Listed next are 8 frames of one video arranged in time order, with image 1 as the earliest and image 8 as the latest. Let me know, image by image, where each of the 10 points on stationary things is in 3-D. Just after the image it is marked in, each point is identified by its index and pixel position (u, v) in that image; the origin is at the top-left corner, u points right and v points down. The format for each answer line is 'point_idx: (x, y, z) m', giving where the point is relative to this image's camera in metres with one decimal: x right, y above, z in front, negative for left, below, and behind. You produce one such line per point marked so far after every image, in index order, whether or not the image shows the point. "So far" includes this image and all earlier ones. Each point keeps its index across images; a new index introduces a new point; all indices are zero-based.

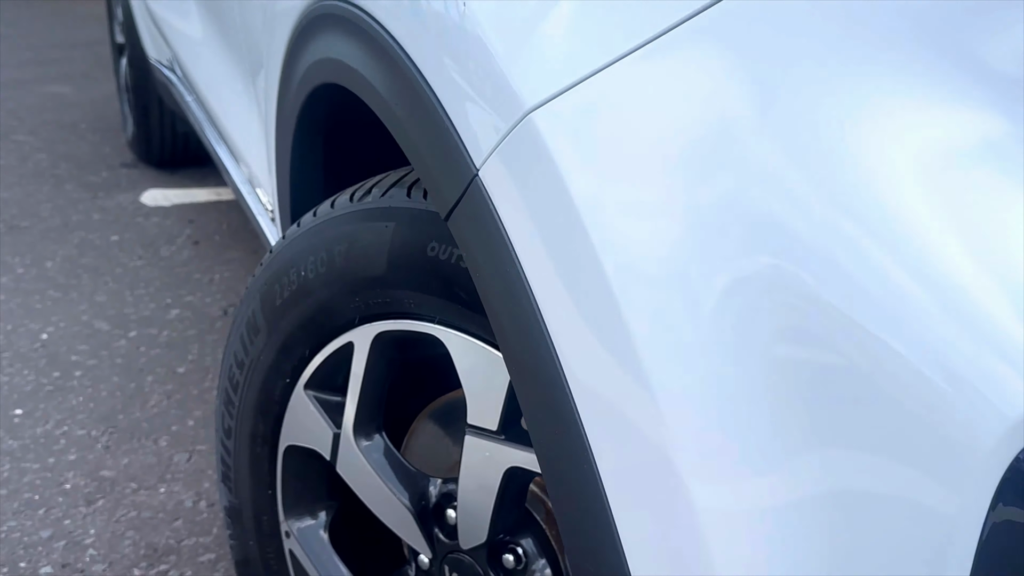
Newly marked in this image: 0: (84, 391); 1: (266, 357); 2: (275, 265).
0: (-0.6, -0.1, +1.7) m
1: (-0.2, -0.1, +0.9) m
2: (-0.2, 0.0, +0.9) m
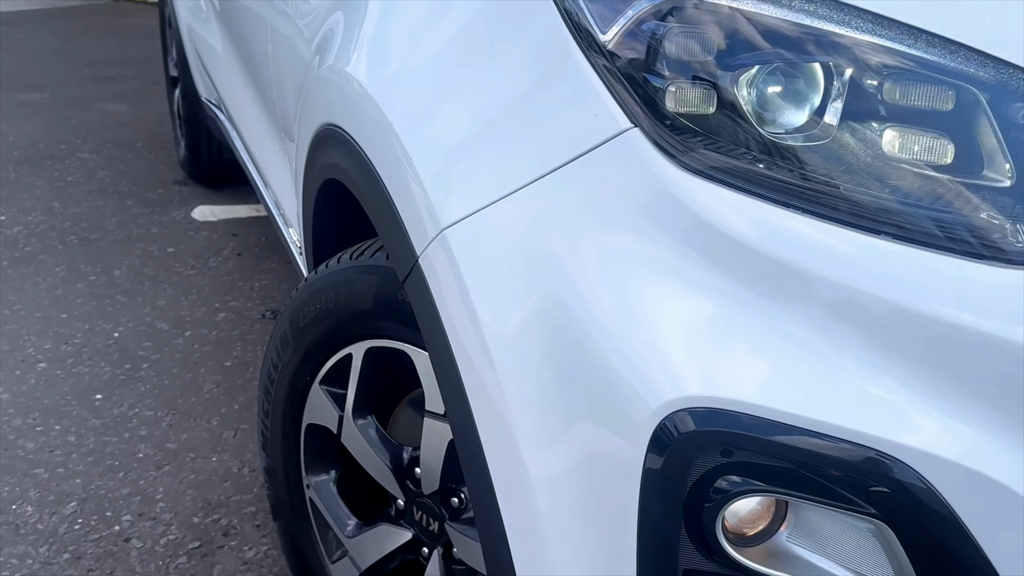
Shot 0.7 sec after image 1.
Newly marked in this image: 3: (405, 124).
0: (-0.7, -0.2, +2.1) m
1: (-0.3, -0.1, +1.3) m
2: (-0.2, 0.0, +1.3) m
3: (-0.1, +0.2, +1.1) m
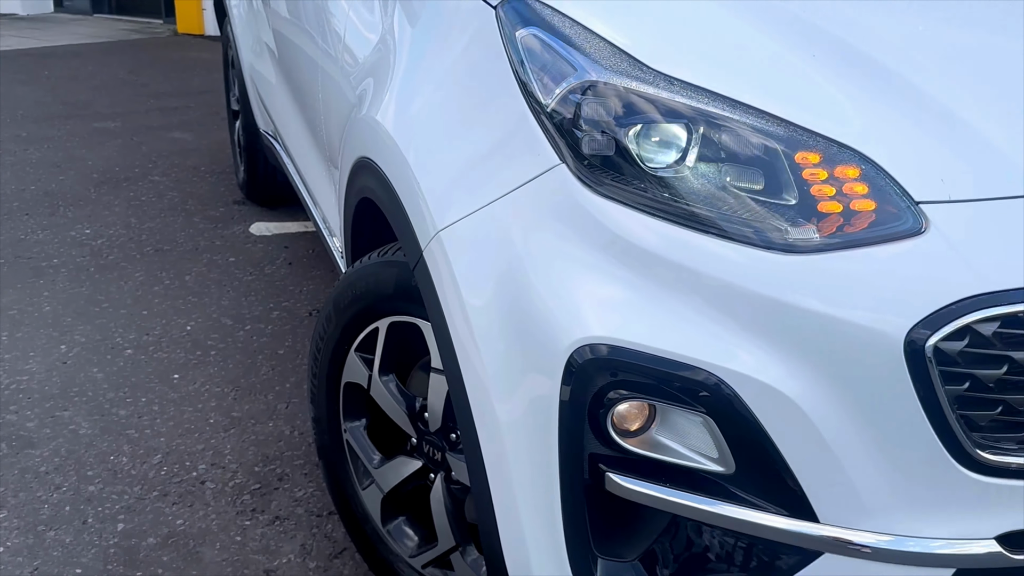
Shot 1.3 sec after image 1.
0: (-0.7, -0.2, +2.6) m
1: (-0.3, -0.1, +1.8) m
2: (-0.3, 0.0, +1.8) m
3: (-0.1, +0.2, +1.5) m
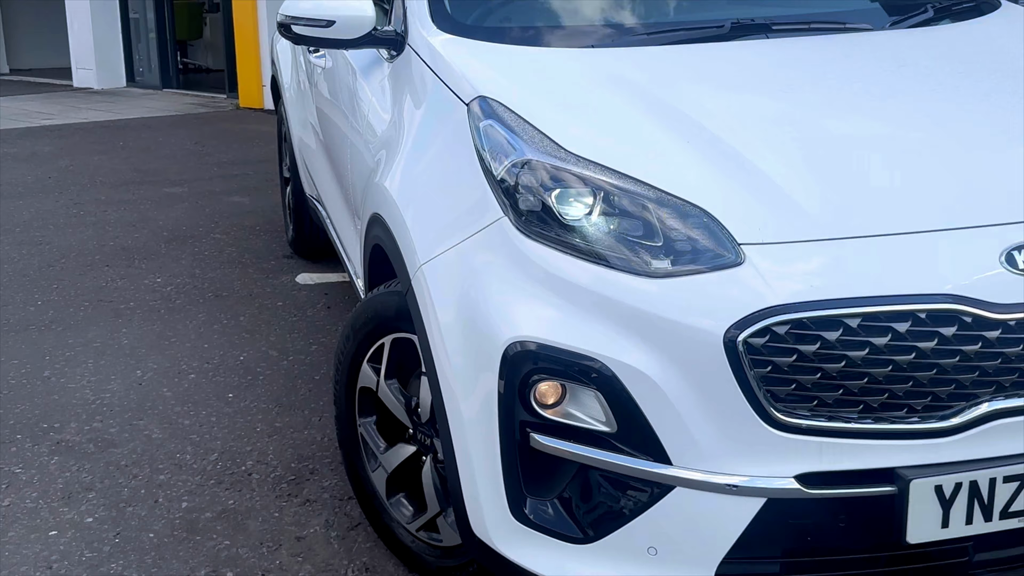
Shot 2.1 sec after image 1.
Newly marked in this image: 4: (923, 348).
0: (-0.7, -0.3, +3.1) m
1: (-0.3, -0.1, +2.3) m
2: (-0.3, 0.0, +2.3) m
3: (-0.2, +0.1, +2.1) m
4: (+0.6, -0.1, +1.6) m
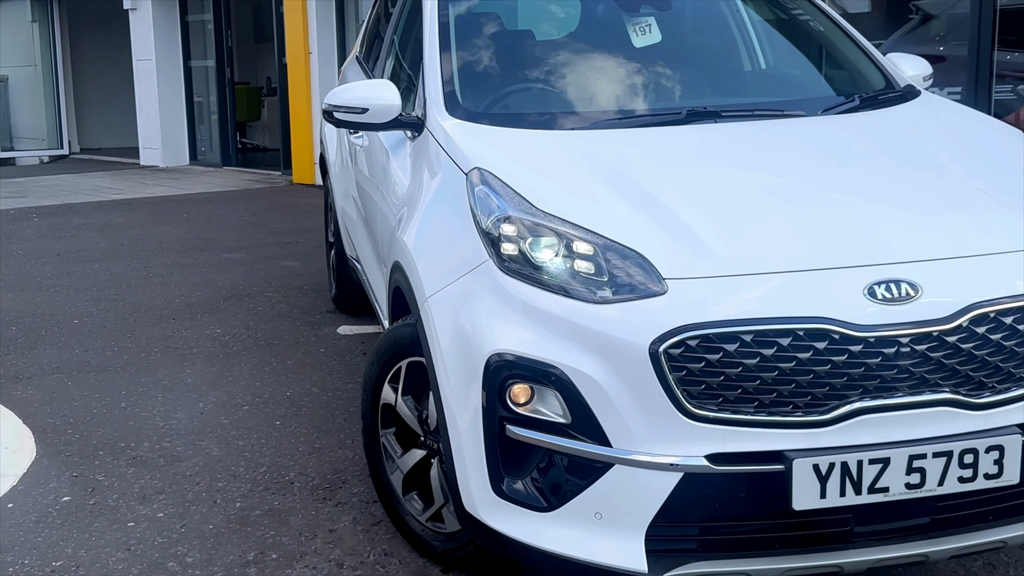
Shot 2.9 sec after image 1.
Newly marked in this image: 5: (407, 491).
0: (-0.7, -0.4, +3.7) m
1: (-0.3, -0.2, +2.8) m
2: (-0.3, -0.1, +2.8) m
3: (-0.2, +0.1, +2.6) m
4: (+0.5, -0.1, +2.1) m
5: (-0.3, -0.5, +2.8) m
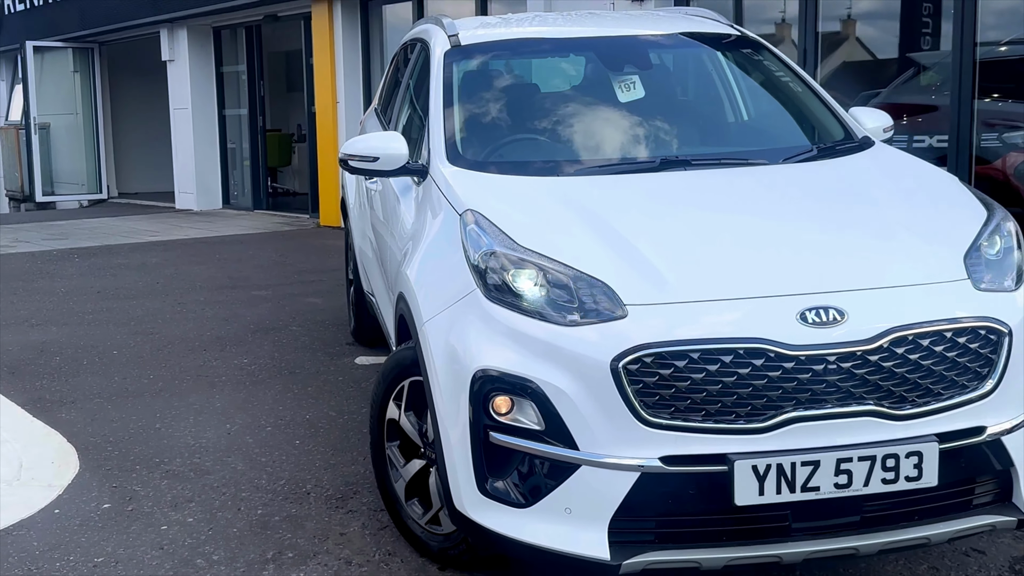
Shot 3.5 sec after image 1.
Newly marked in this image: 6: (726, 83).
0: (-0.7, -0.5, +4.0) m
1: (-0.4, -0.3, +3.2) m
2: (-0.3, -0.2, +3.2) m
3: (-0.2, 0.0, +2.9) m
4: (+0.5, -0.2, +2.4) m
5: (-0.3, -0.6, +3.1) m
6: (+0.8, +0.7, +4.0) m
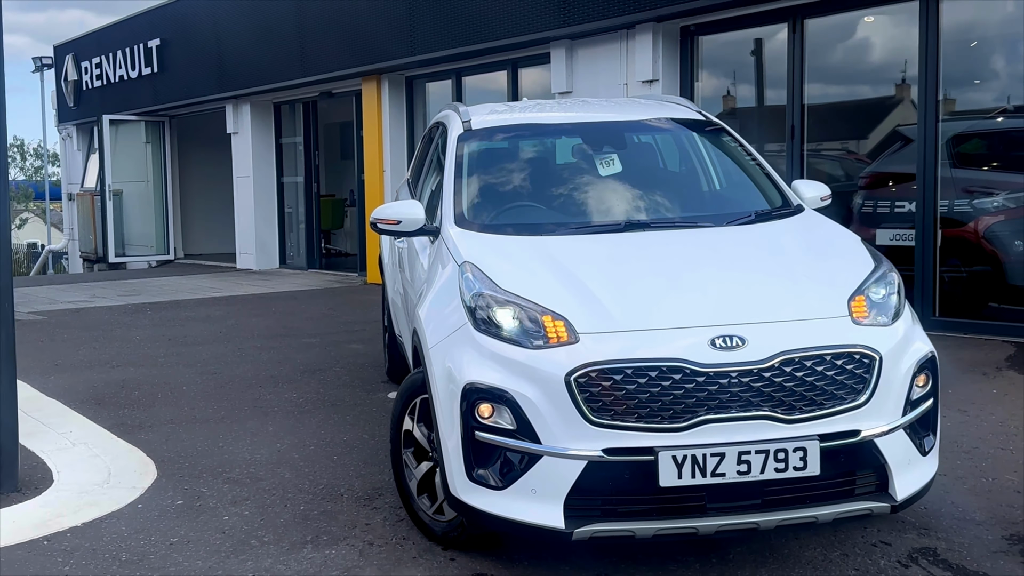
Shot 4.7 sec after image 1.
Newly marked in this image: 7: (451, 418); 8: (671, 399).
0: (-0.6, -0.7, +4.8) m
1: (-0.4, -0.4, +4.0) m
2: (-0.4, -0.3, +4.0) m
3: (-0.3, -0.1, +3.7) m
4: (+0.4, -0.3, +3.2) m
5: (-0.3, -0.7, +3.9) m
6: (+0.8, +0.5, +4.8) m
7: (-0.2, -0.4, +3.4) m
8: (+0.4, -0.3, +3.2) m
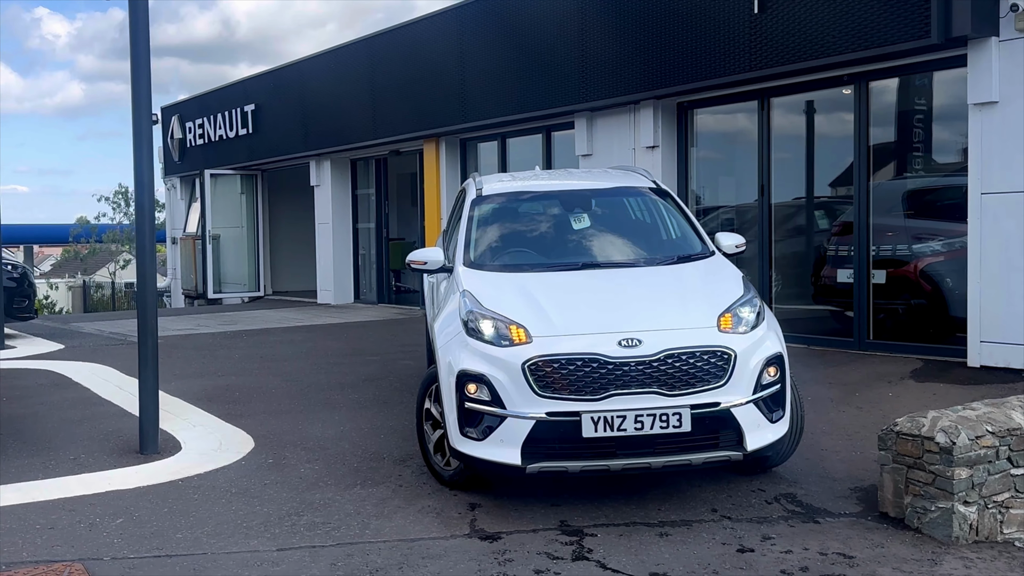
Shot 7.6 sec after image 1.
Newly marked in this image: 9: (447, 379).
0: (-0.6, -0.8, +6.5) m
1: (-0.4, -0.5, +5.7) m
2: (-0.4, -0.4, +5.7) m
3: (-0.3, -0.2, +5.4) m
4: (+0.3, -0.3, +4.8) m
5: (-0.4, -0.8, +5.5) m
6: (+0.8, +0.4, +6.4) m
7: (-0.3, -0.5, +5.1) m
8: (+0.3, -0.4, +4.8) m
9: (-0.3, -0.4, +5.2) m
